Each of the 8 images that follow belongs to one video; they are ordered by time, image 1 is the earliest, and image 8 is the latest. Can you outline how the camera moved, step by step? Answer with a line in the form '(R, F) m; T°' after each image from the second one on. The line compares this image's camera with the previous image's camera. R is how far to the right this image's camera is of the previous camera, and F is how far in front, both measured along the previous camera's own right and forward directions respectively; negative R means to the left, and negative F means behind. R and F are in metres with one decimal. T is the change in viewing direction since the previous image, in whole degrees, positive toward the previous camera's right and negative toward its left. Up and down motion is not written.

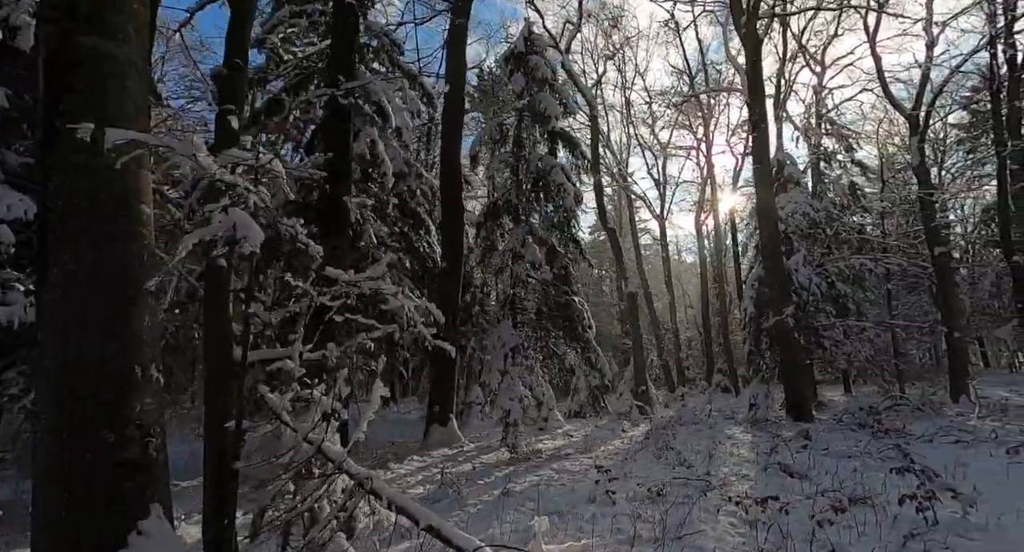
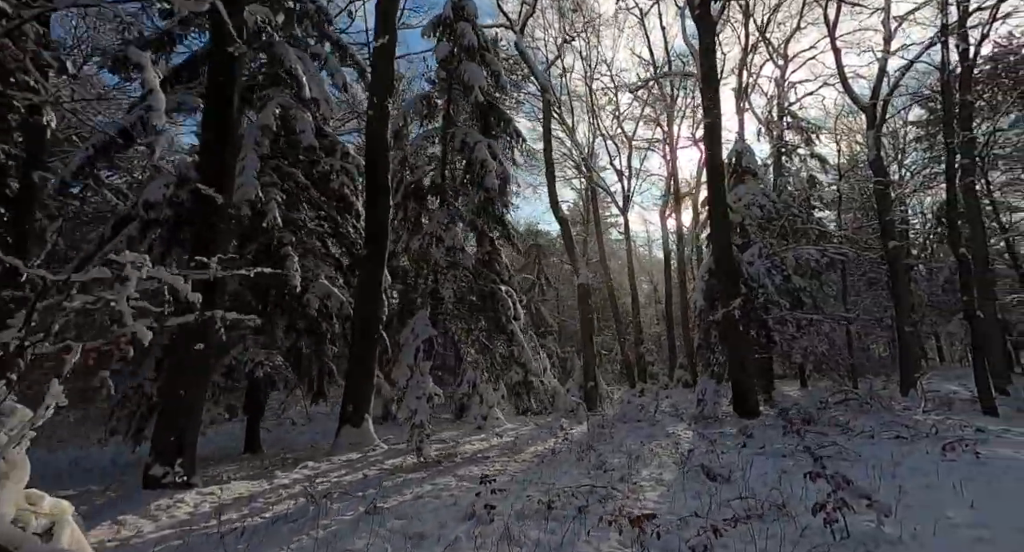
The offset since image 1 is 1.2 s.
(+0.6, +0.5) m; +3°
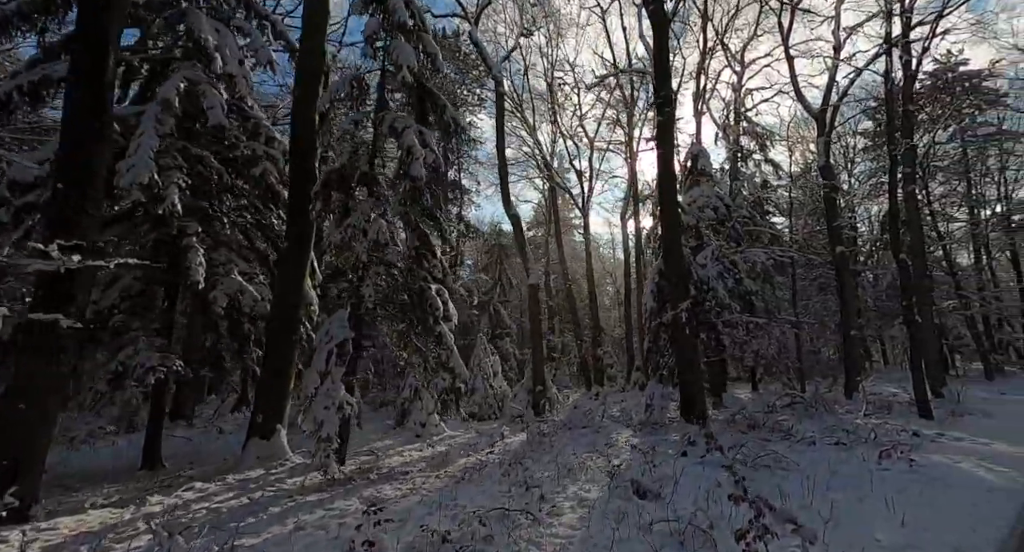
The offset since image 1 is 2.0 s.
(+0.3, +0.4) m; +4°
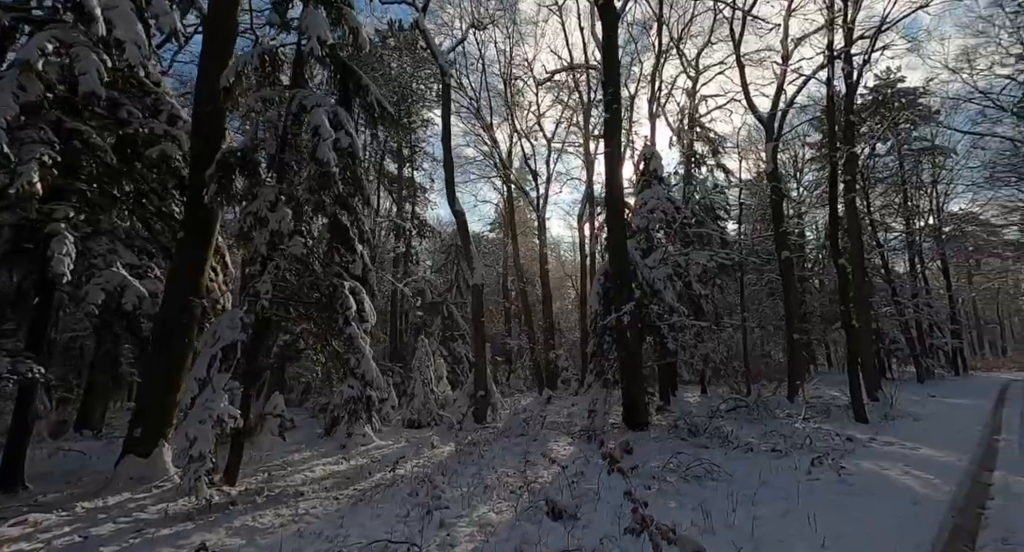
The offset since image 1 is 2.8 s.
(+0.4, +0.4) m; +4°
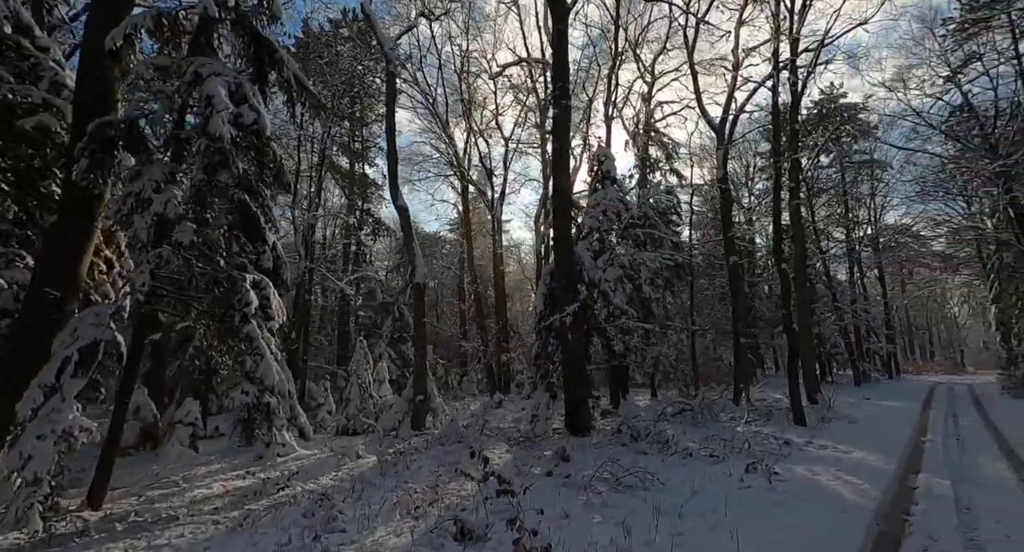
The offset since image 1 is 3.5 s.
(+0.3, +0.4) m; +4°
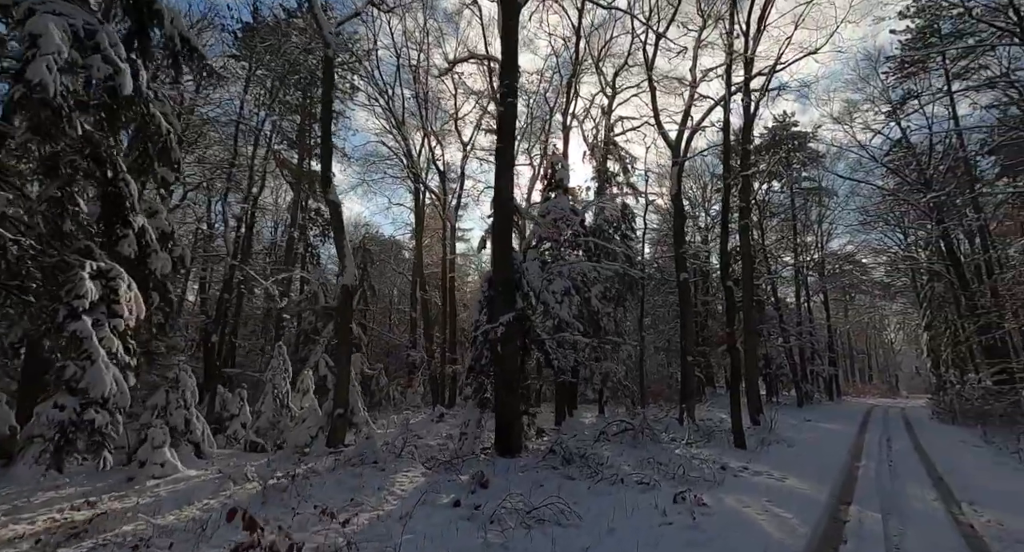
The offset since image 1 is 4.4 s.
(+0.5, +0.6) m; +4°
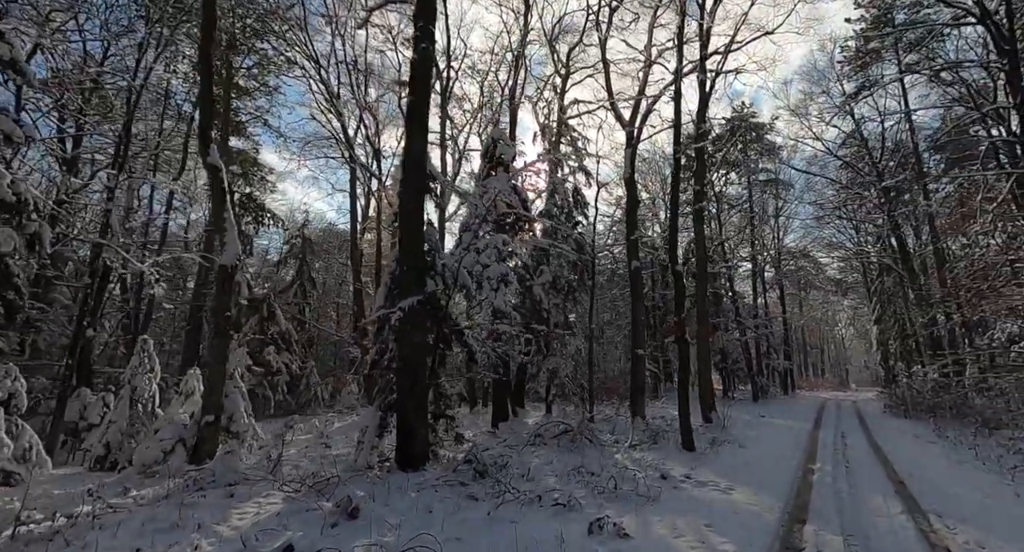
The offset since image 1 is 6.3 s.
(+0.9, +1.4) m; +4°
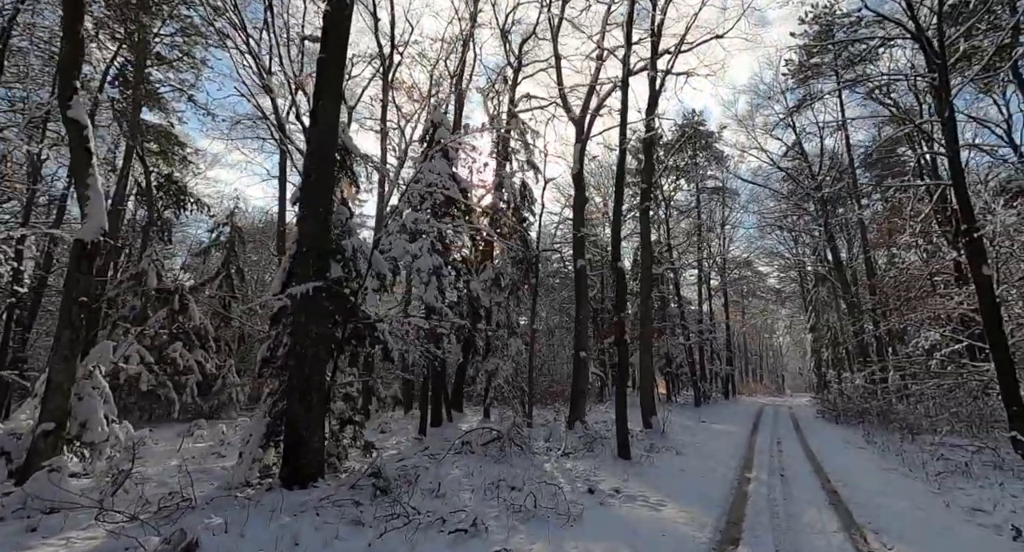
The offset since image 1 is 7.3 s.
(+0.5, +0.9) m; +5°
